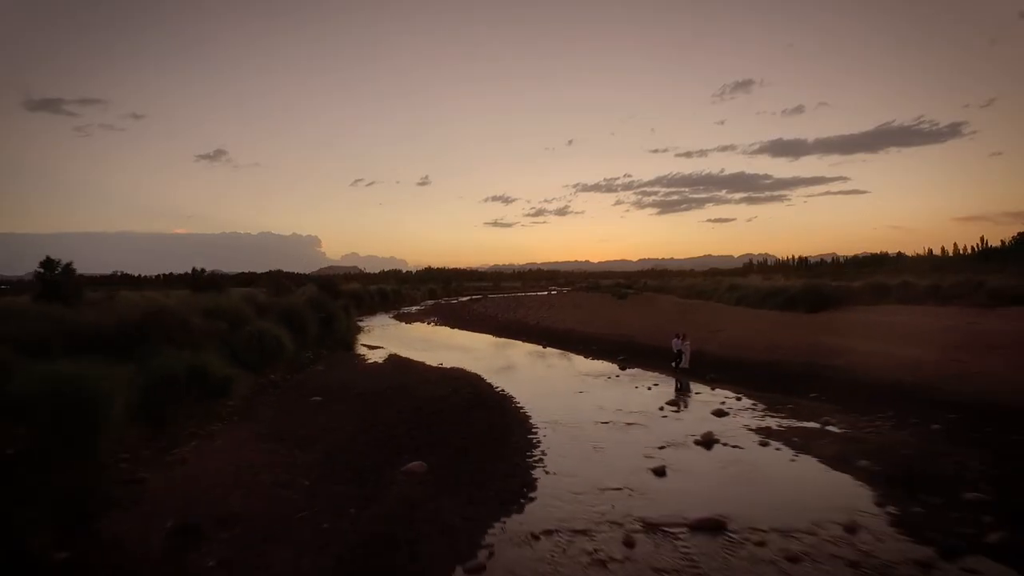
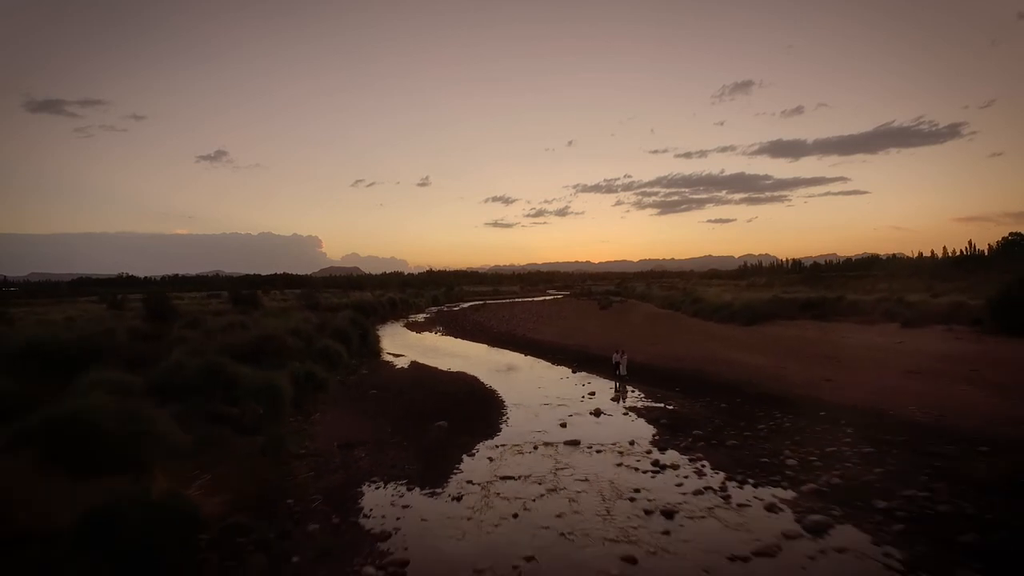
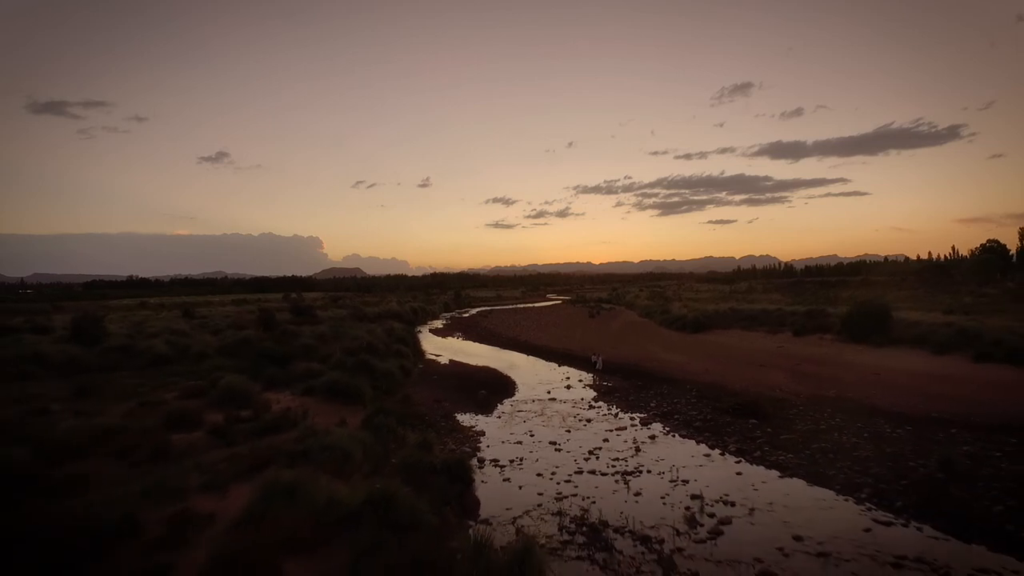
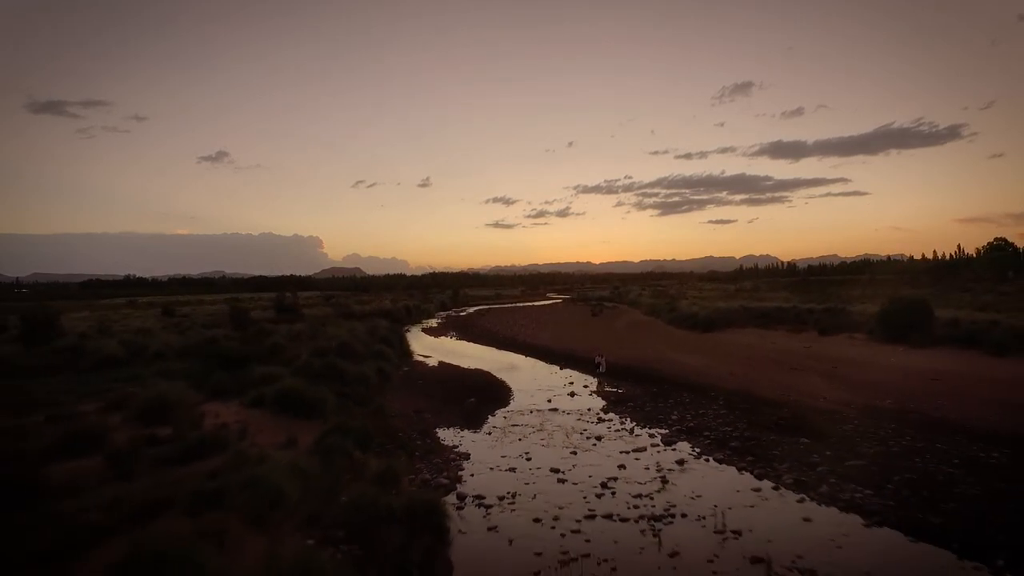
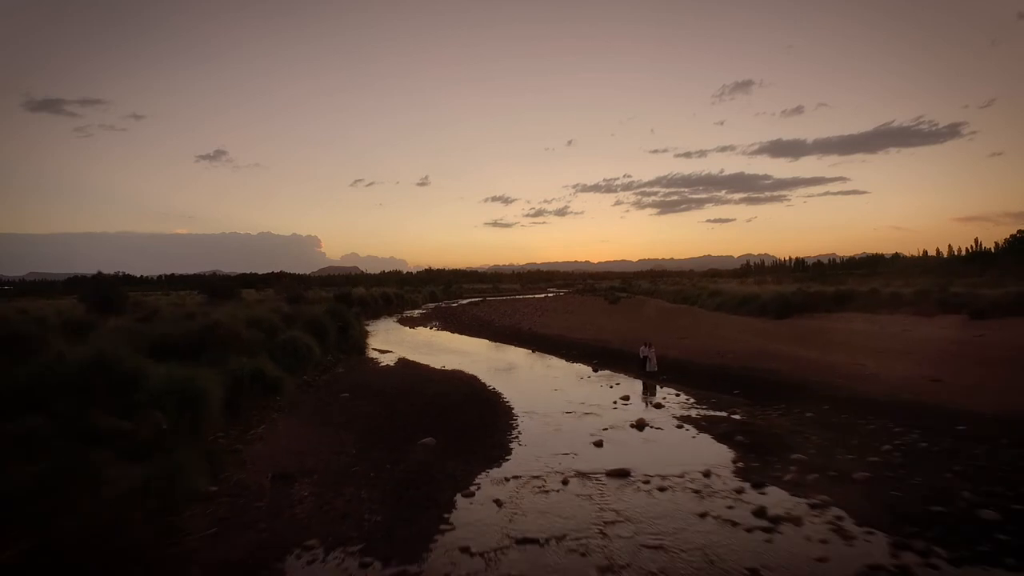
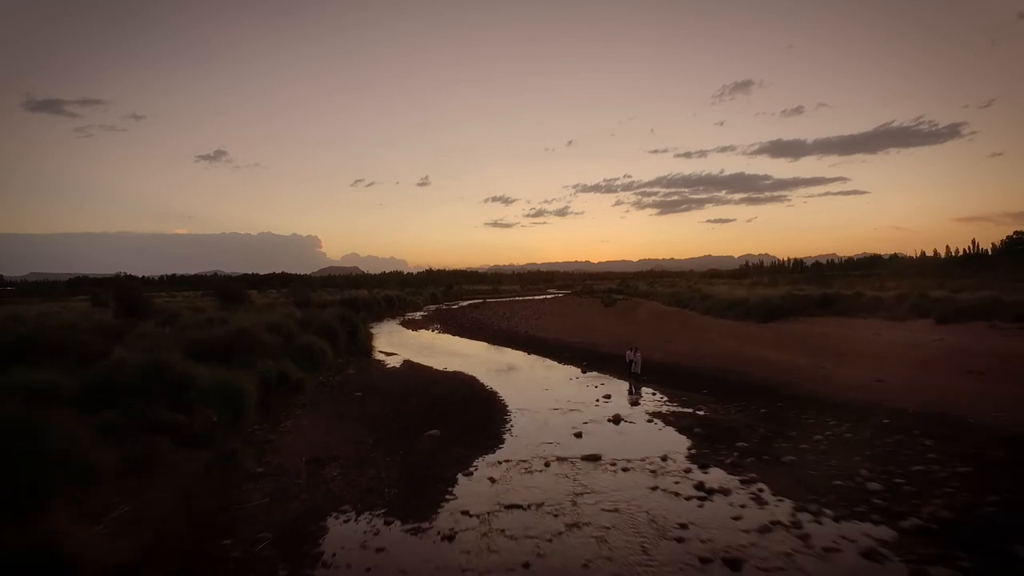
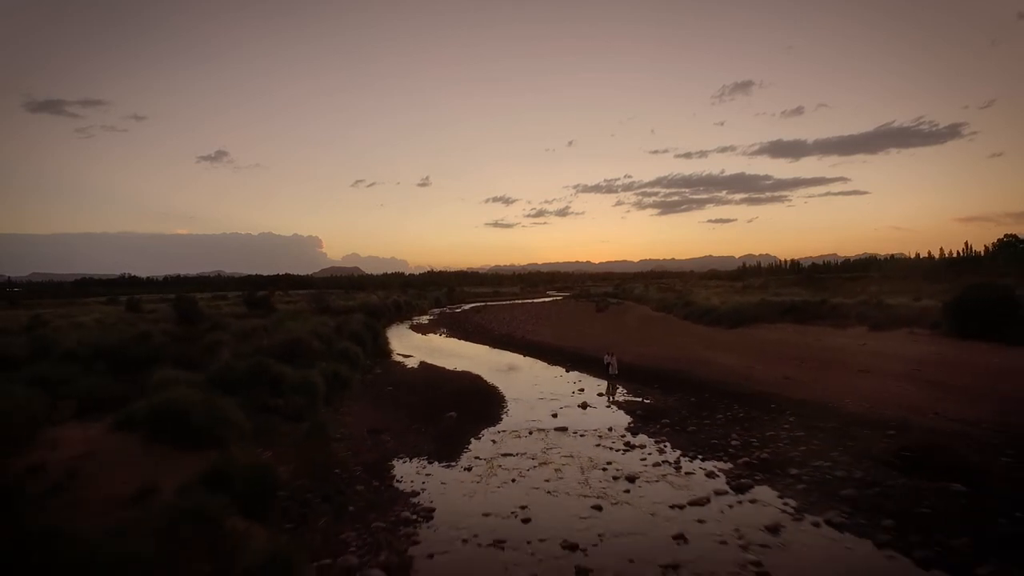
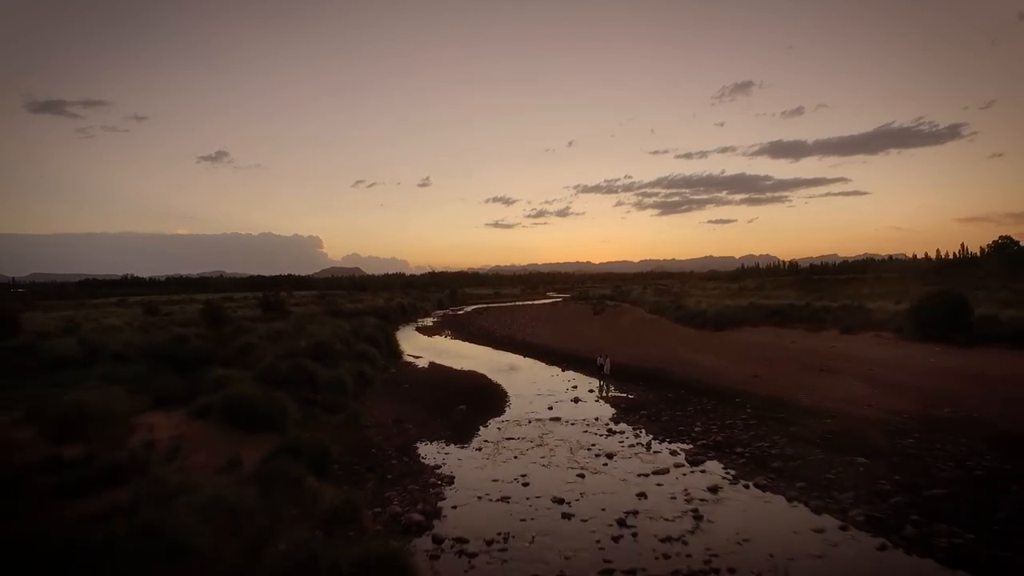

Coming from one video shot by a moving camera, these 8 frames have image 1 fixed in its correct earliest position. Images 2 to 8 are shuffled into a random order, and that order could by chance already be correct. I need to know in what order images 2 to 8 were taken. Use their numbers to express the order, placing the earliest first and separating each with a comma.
5, 6, 2, 7, 8, 4, 3
